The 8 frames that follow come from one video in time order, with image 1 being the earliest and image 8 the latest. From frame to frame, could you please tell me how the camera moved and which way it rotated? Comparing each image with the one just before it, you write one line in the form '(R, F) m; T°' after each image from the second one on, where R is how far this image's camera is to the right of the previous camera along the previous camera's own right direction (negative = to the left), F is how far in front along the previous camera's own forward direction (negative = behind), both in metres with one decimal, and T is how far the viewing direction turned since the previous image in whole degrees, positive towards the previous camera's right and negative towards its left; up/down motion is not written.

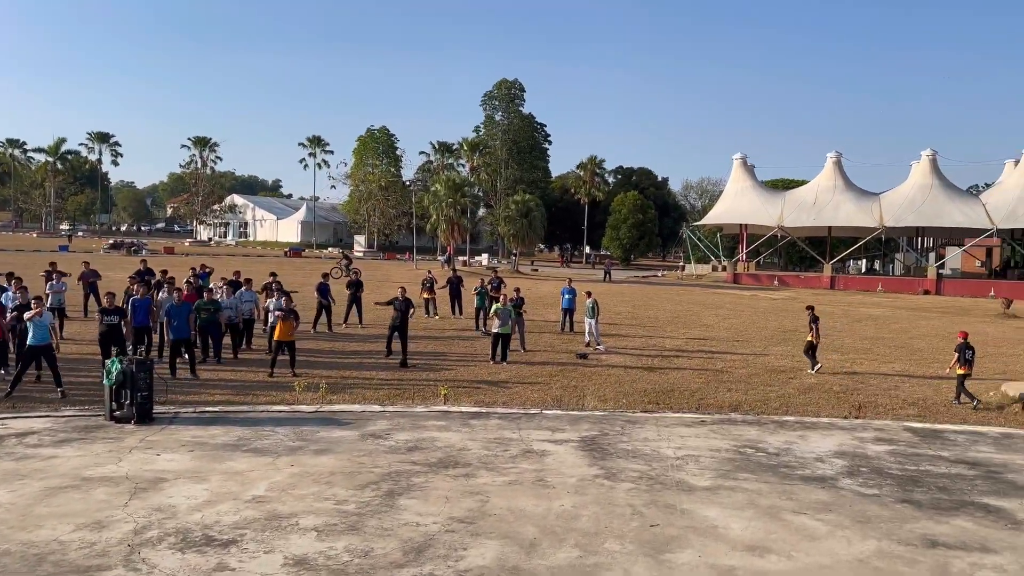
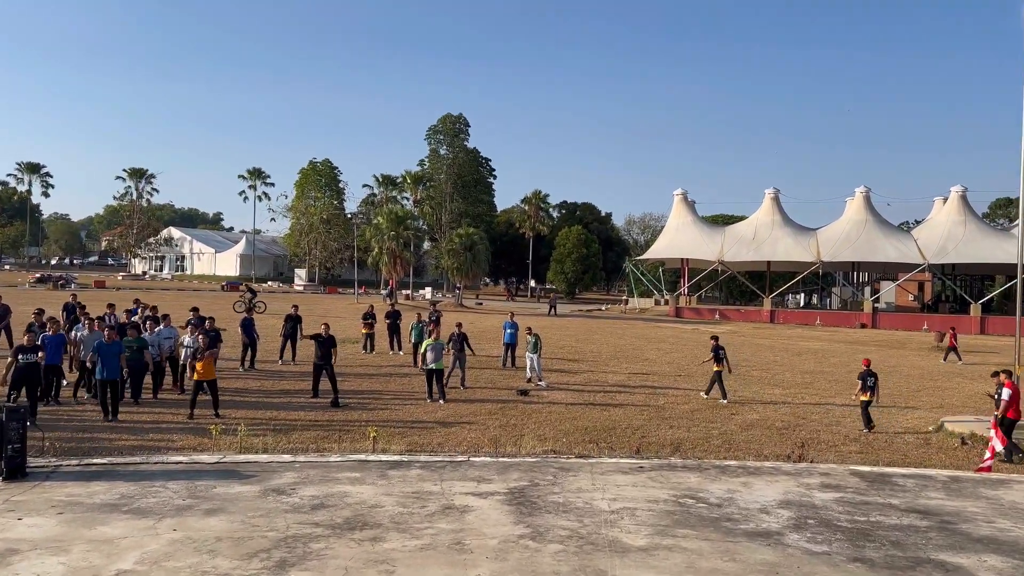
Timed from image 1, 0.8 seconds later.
(+0.1, +0.4) m; +4°
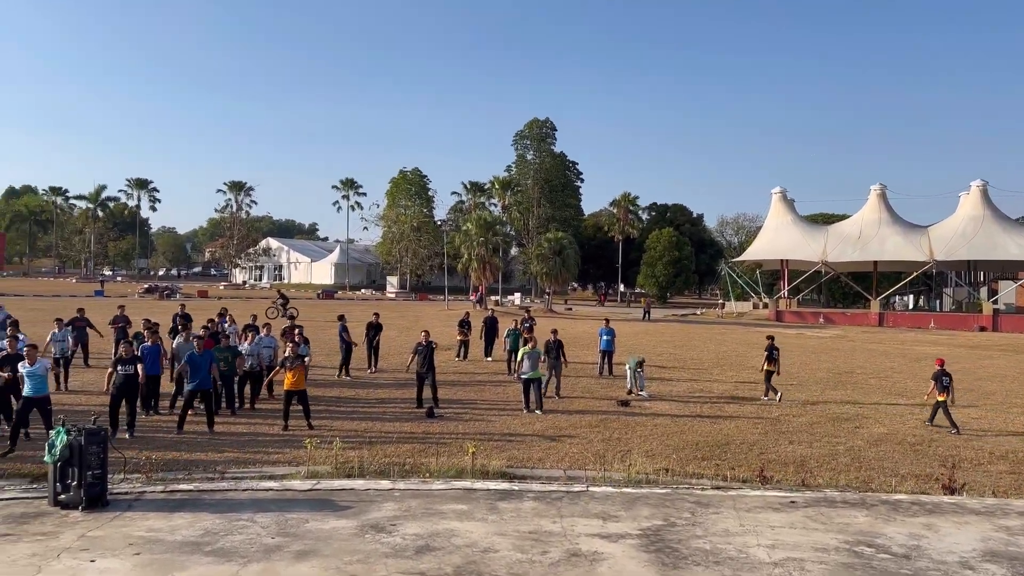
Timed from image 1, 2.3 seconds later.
(-0.2, +0.7) m; -6°
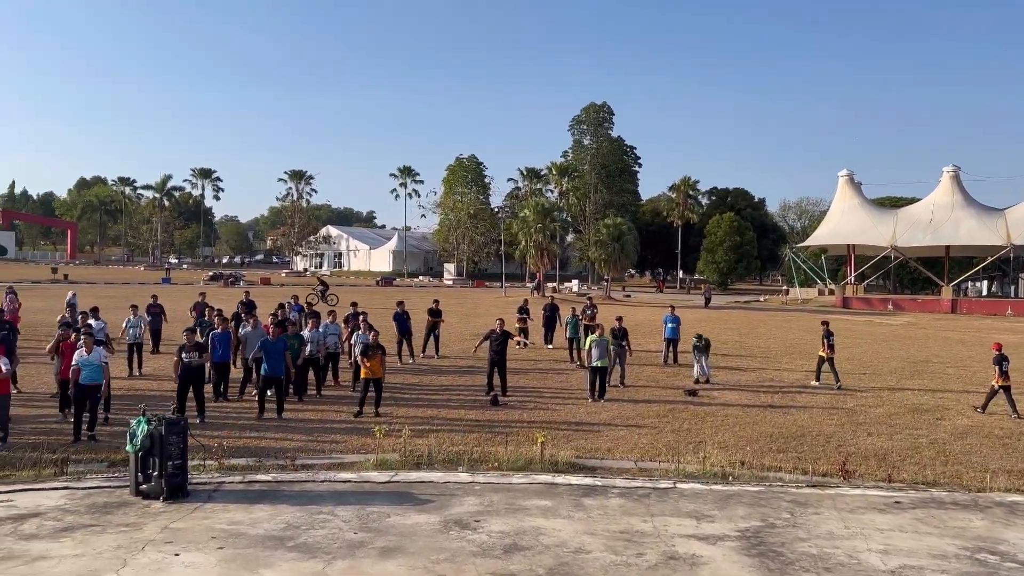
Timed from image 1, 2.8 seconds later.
(-0.2, +0.2) m; -4°
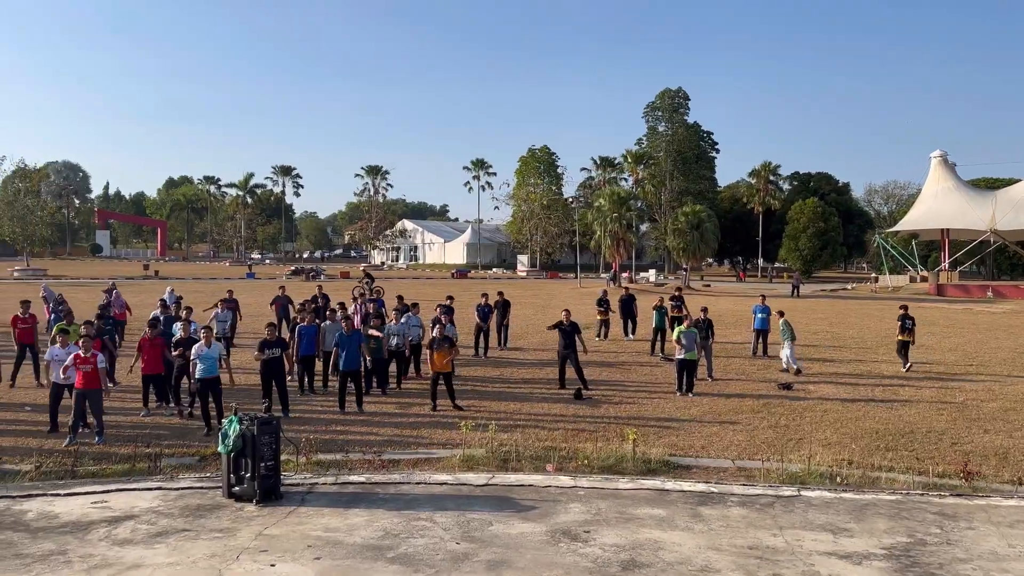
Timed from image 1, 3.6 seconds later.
(-0.2, +0.3) m; -5°
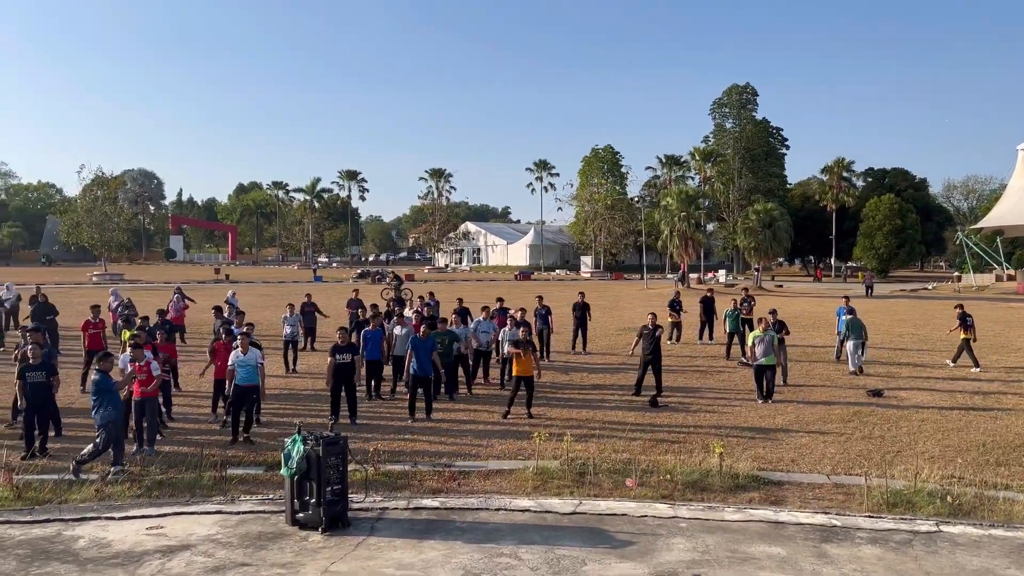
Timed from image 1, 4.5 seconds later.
(-0.1, +0.5) m; -4°
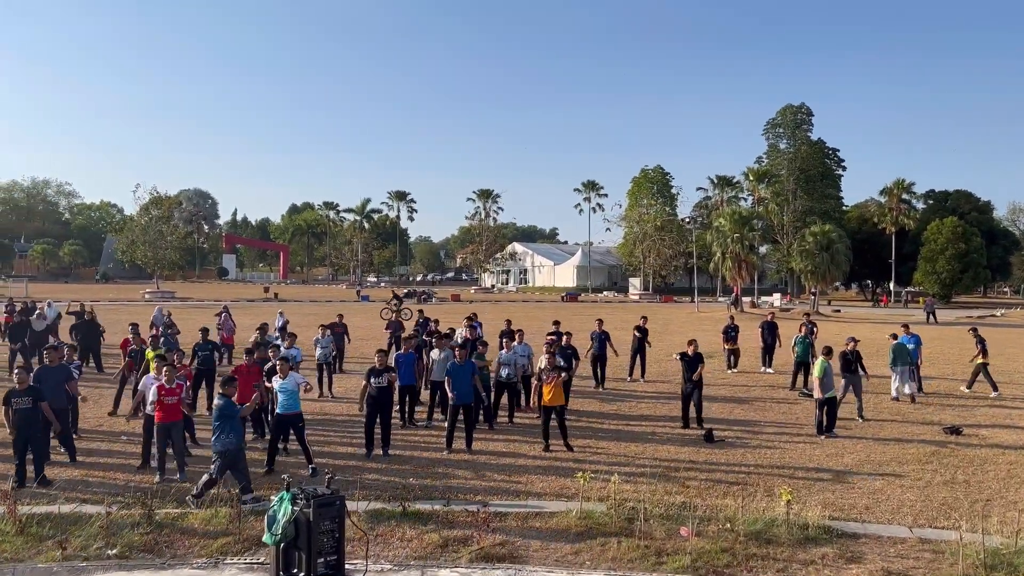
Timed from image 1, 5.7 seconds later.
(0.0, +0.7) m; -3°
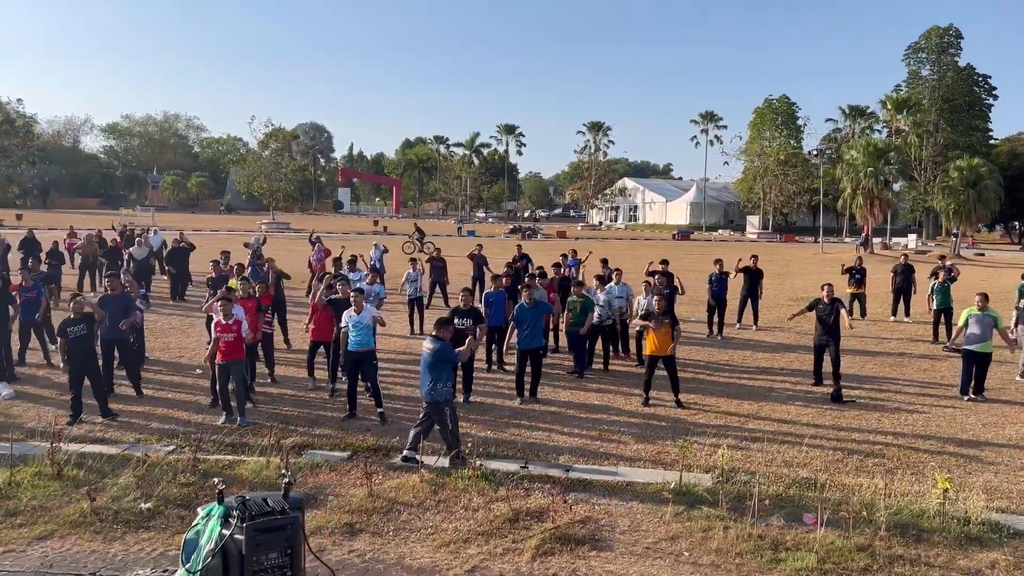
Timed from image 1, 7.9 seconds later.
(+0.1, +1.2) m; -8°
